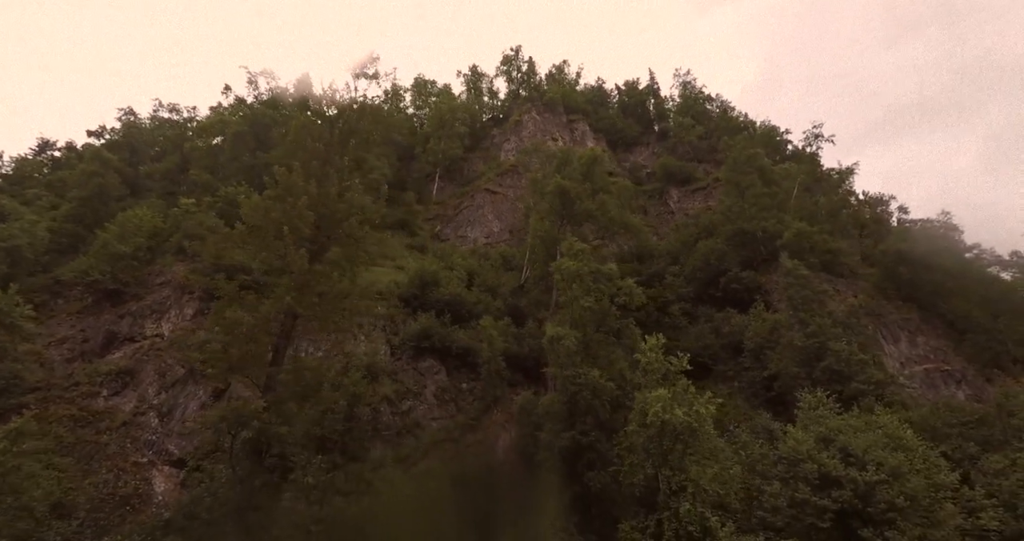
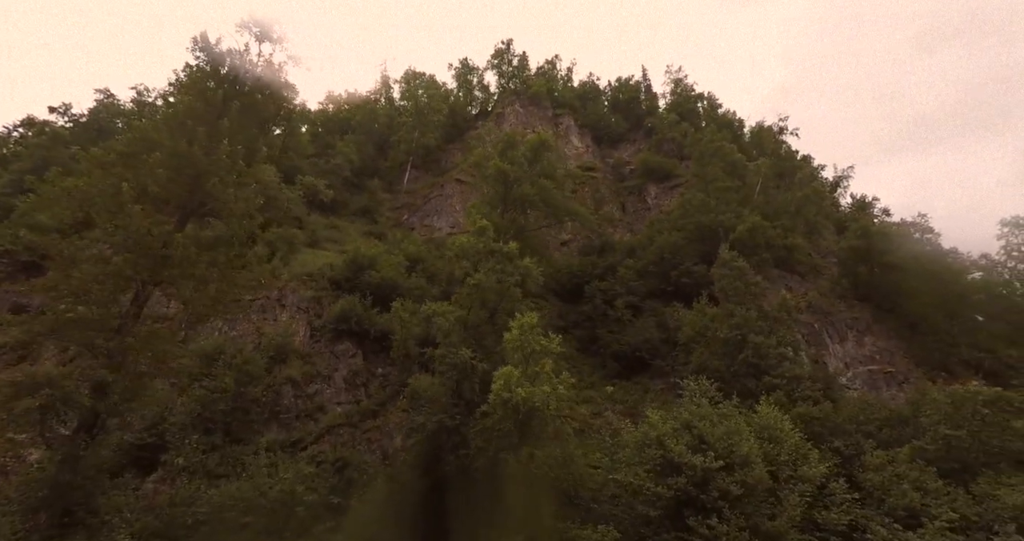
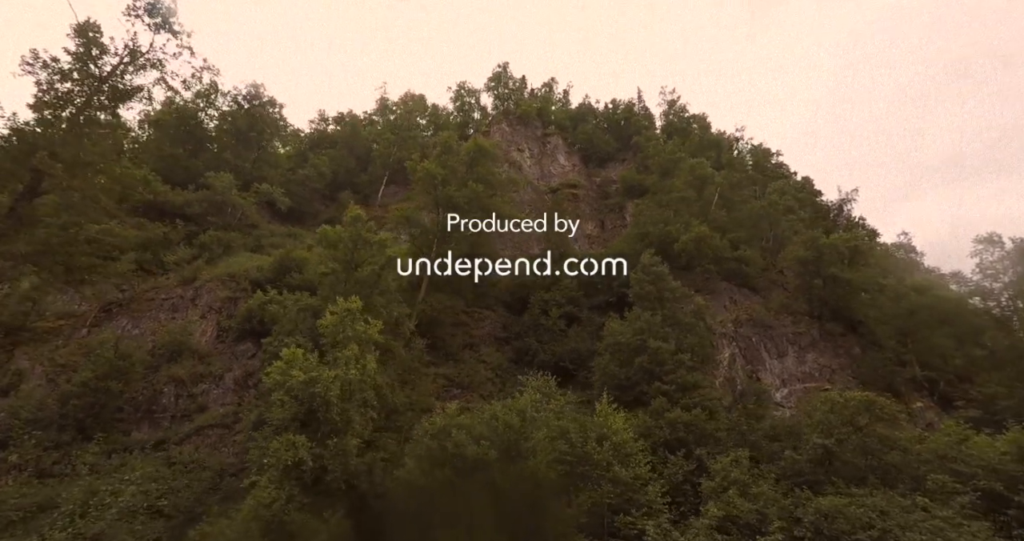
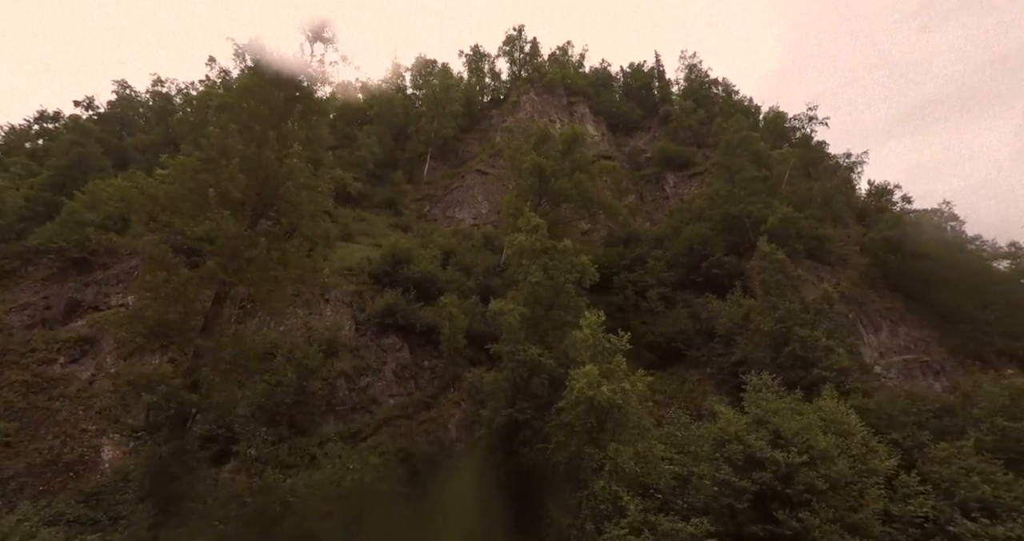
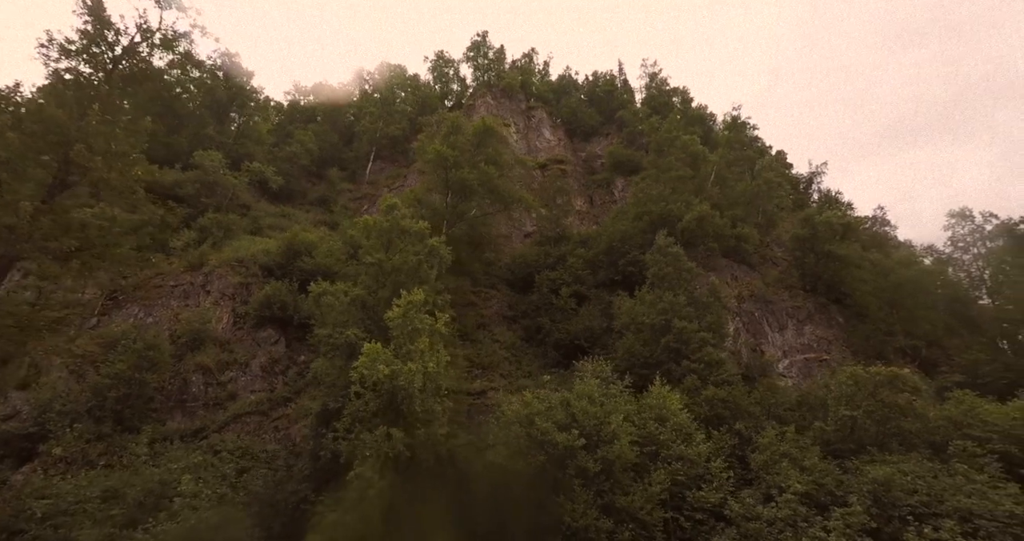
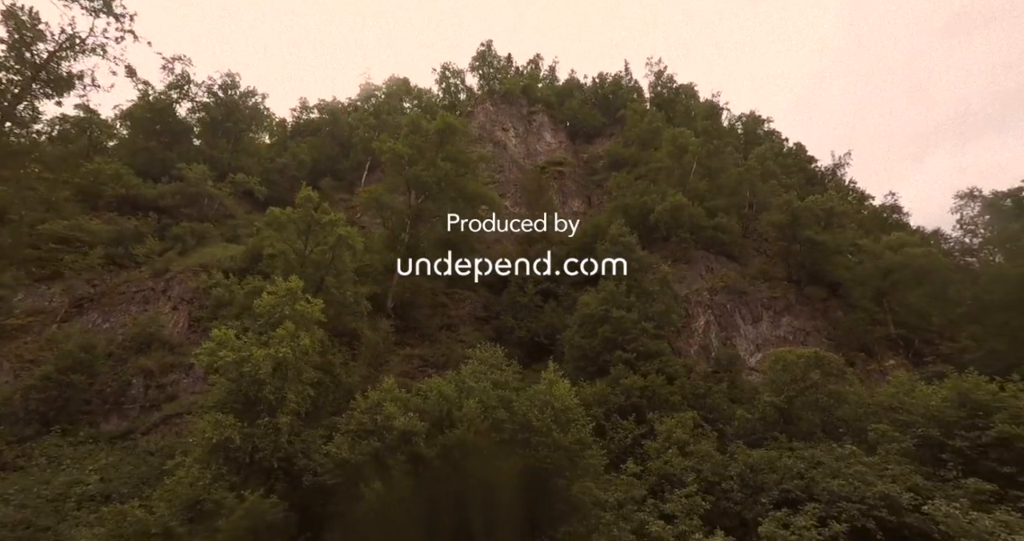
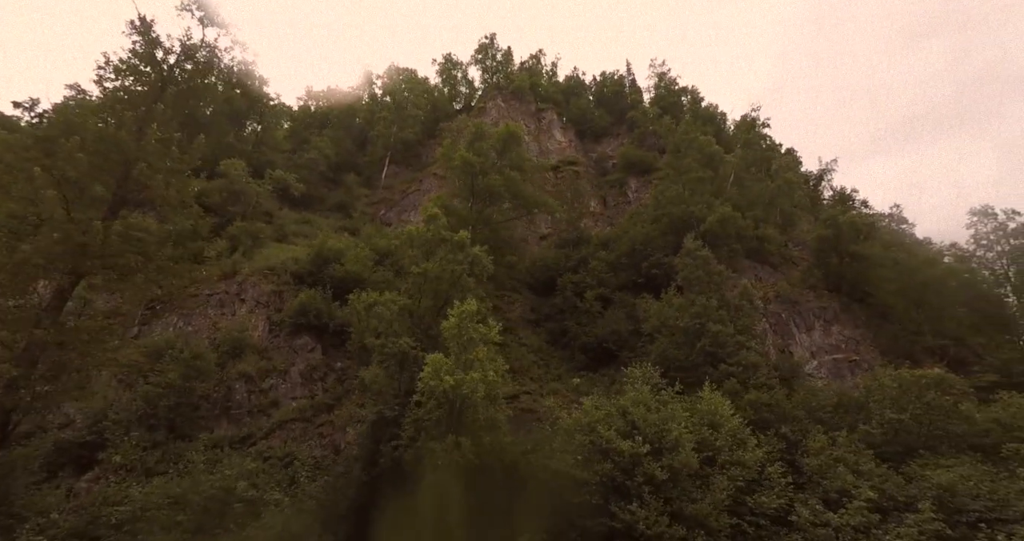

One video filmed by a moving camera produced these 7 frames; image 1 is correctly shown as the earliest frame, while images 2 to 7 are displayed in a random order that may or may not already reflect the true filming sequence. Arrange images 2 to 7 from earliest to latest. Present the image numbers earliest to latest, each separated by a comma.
4, 2, 7, 5, 3, 6
